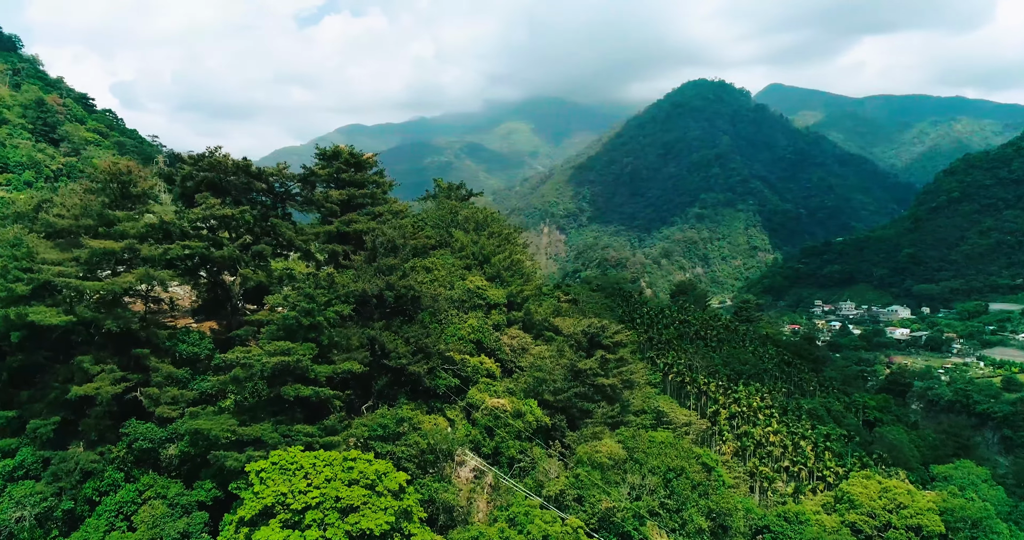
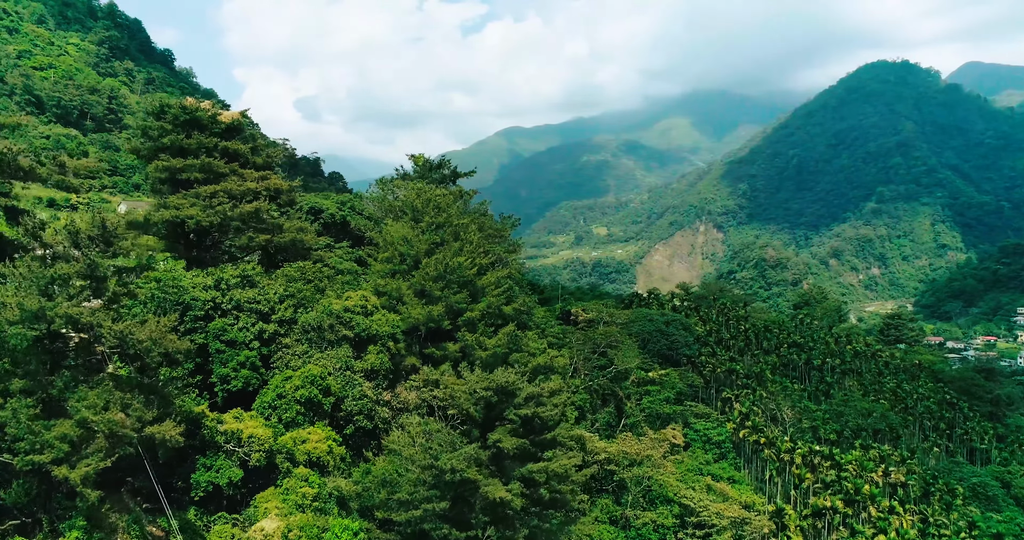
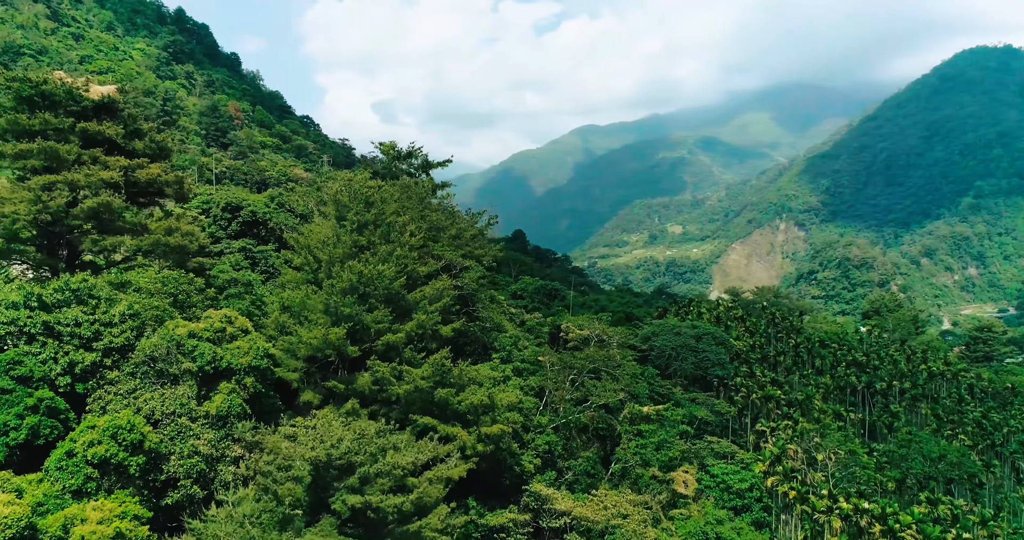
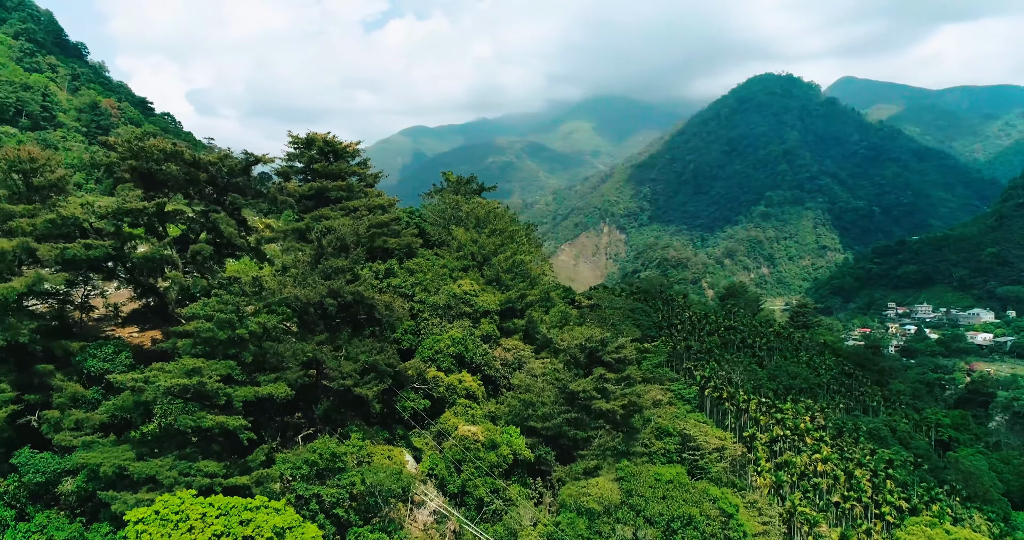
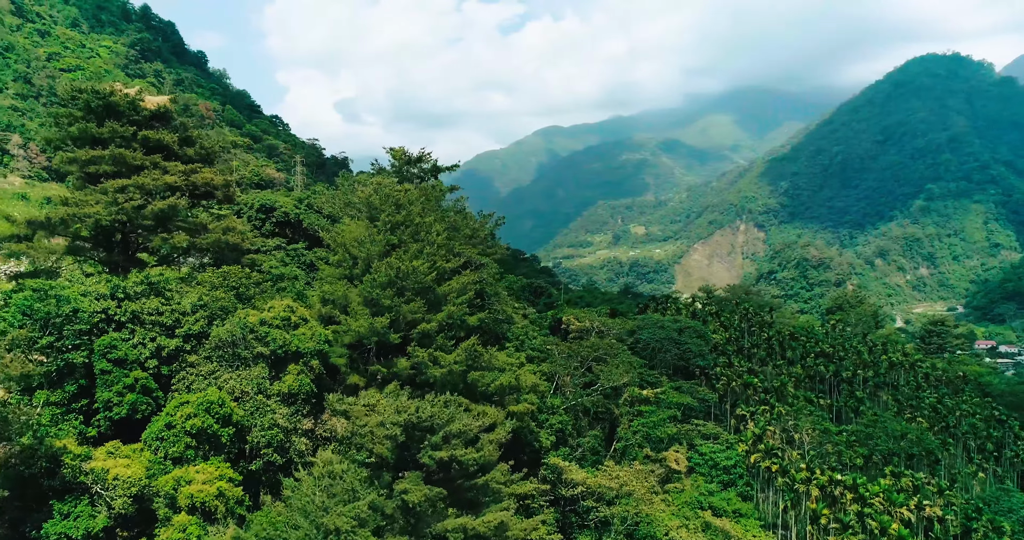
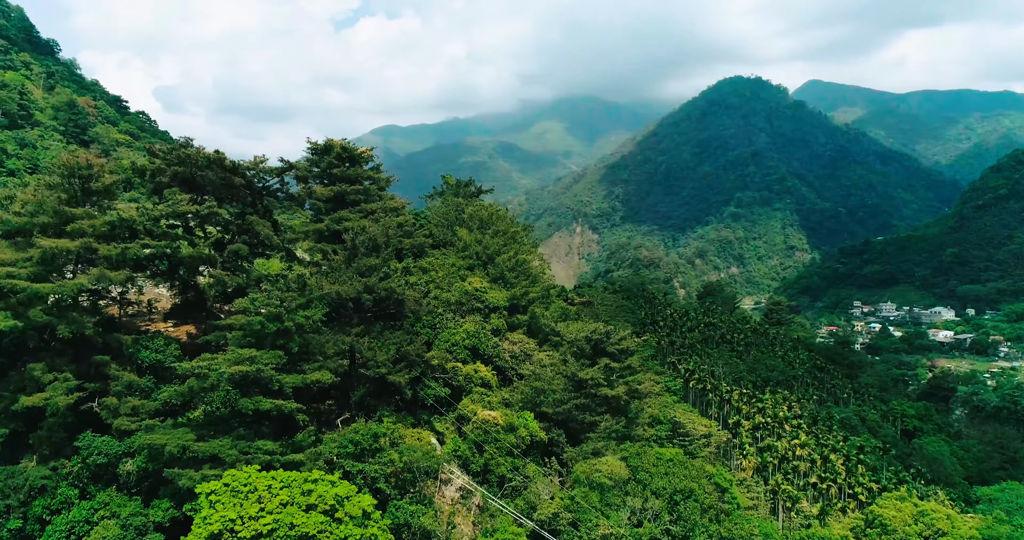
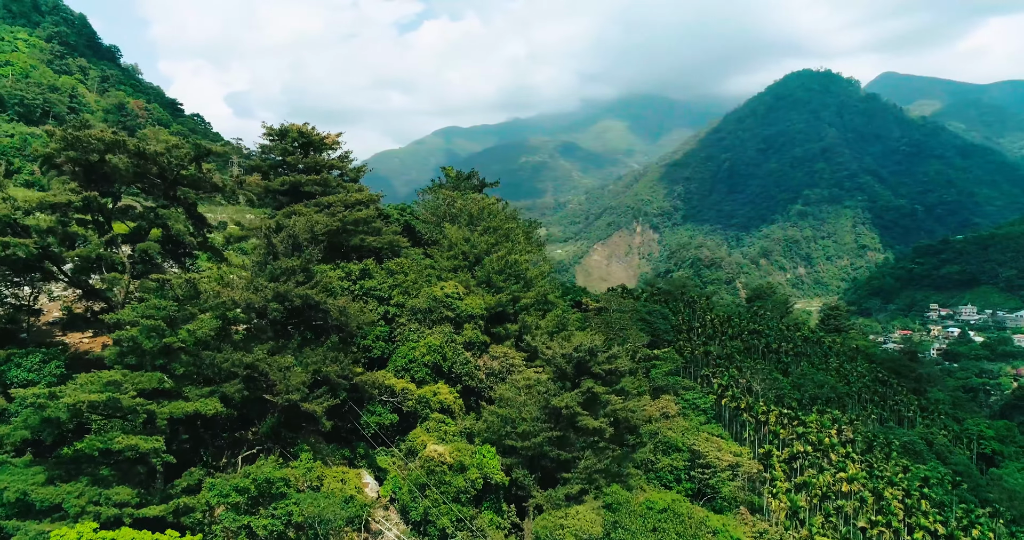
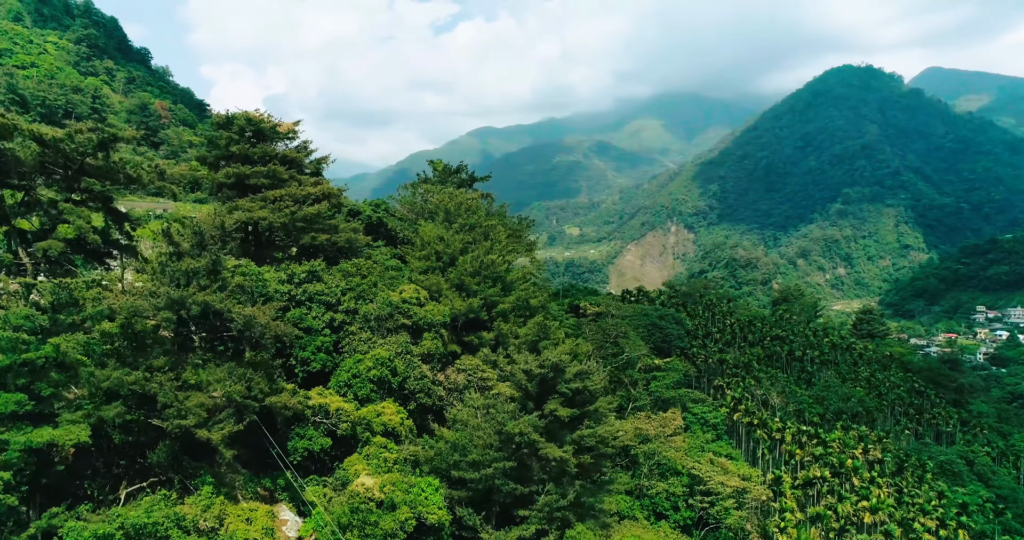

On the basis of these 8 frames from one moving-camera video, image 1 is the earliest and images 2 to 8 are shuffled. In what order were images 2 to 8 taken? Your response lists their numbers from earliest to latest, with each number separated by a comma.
6, 4, 7, 8, 2, 5, 3
